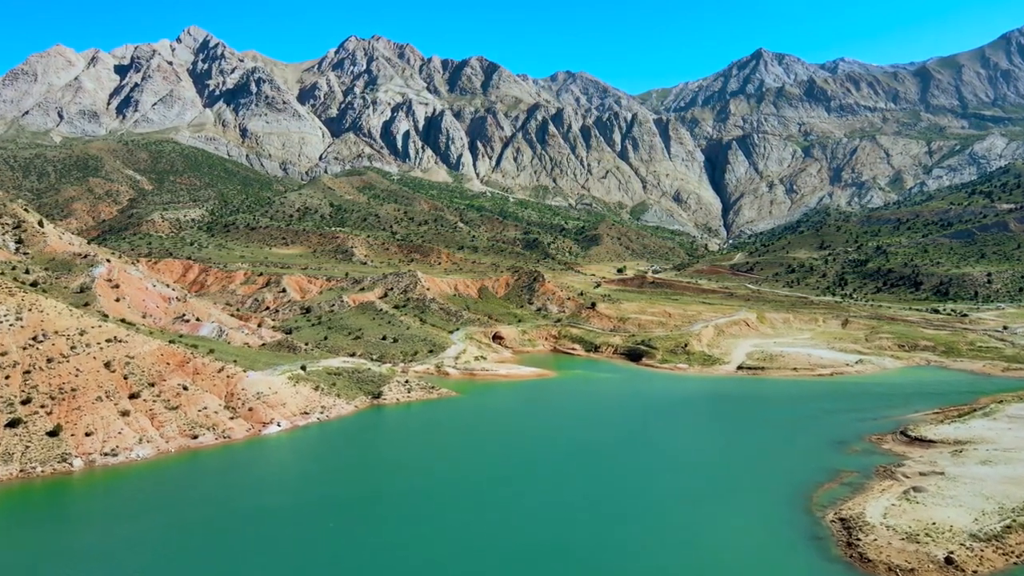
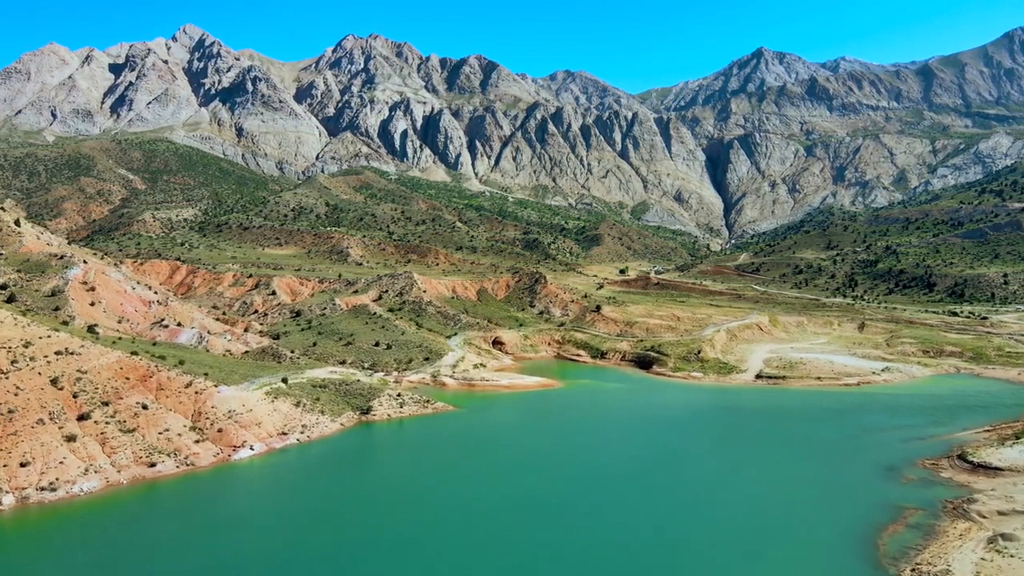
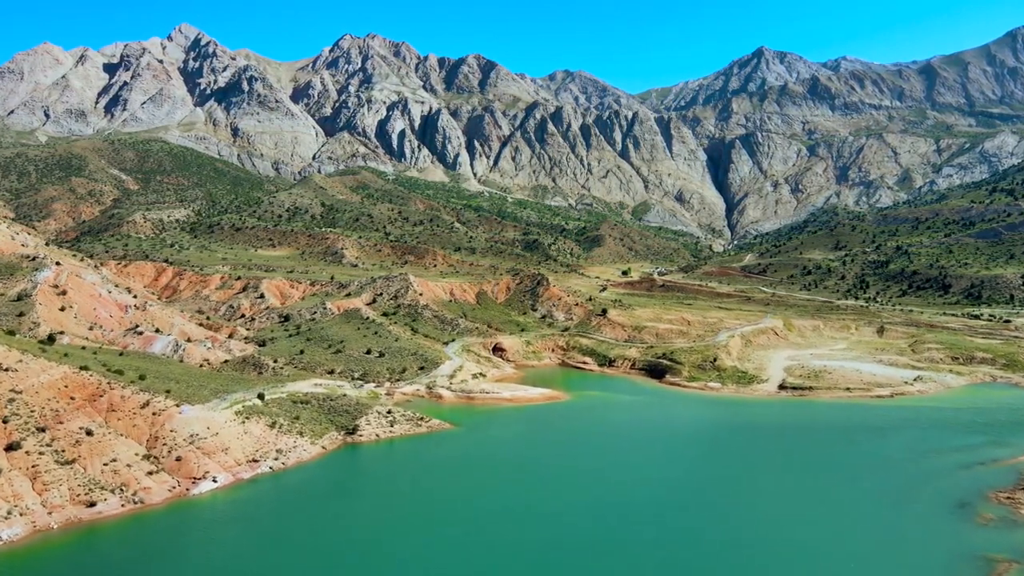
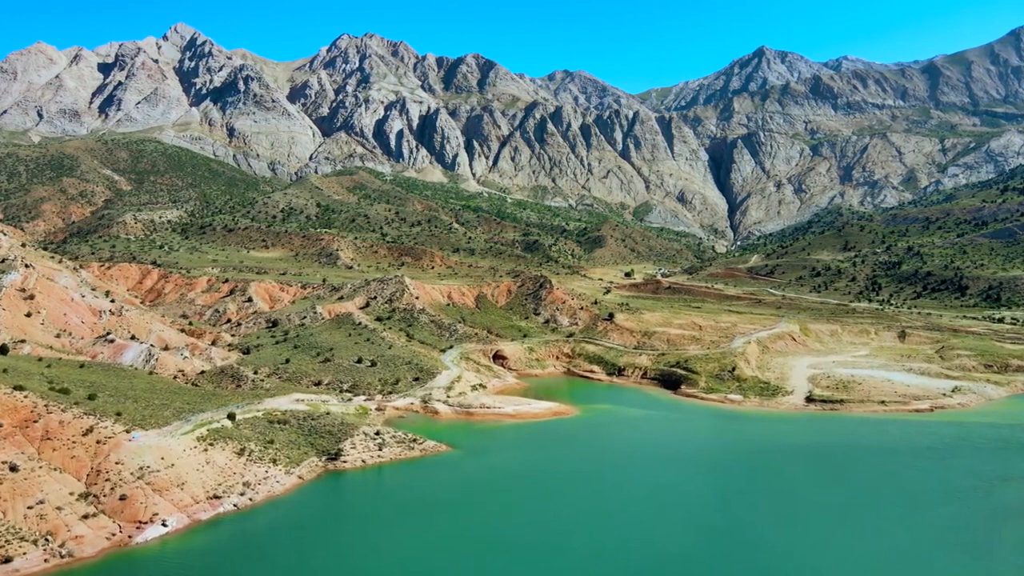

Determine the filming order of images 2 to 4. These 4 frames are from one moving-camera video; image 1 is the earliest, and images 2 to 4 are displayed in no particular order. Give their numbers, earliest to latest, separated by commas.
2, 3, 4
